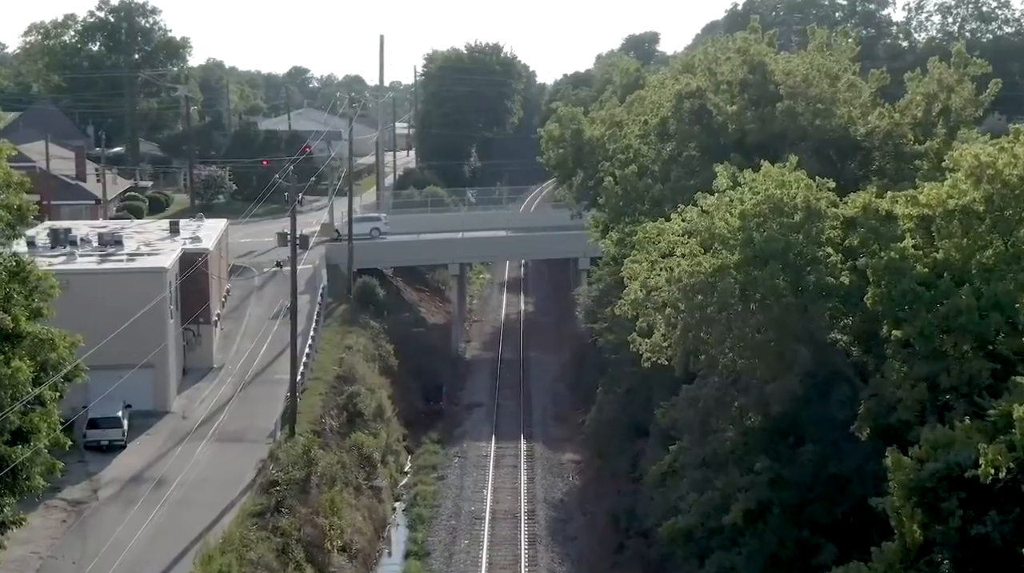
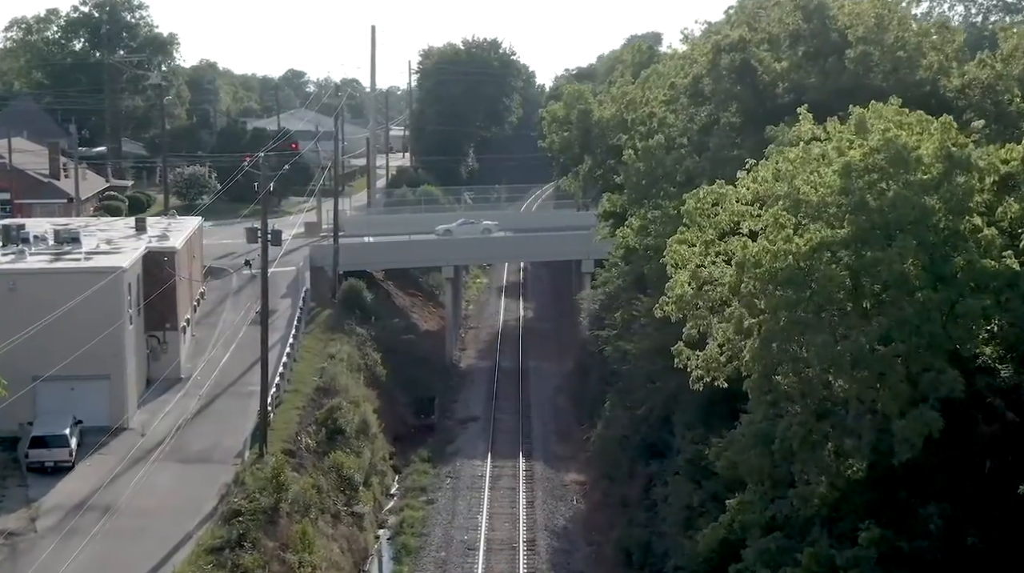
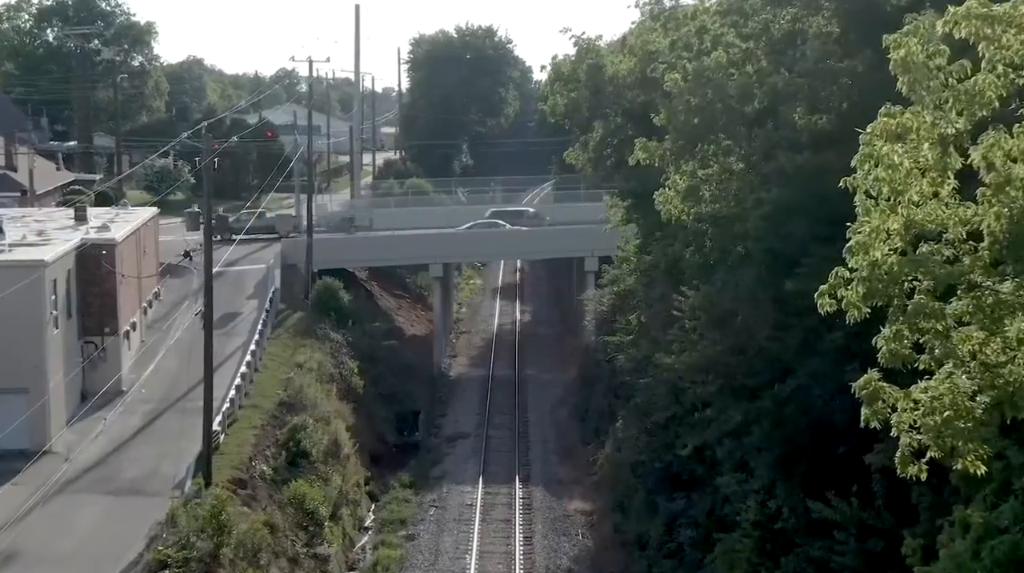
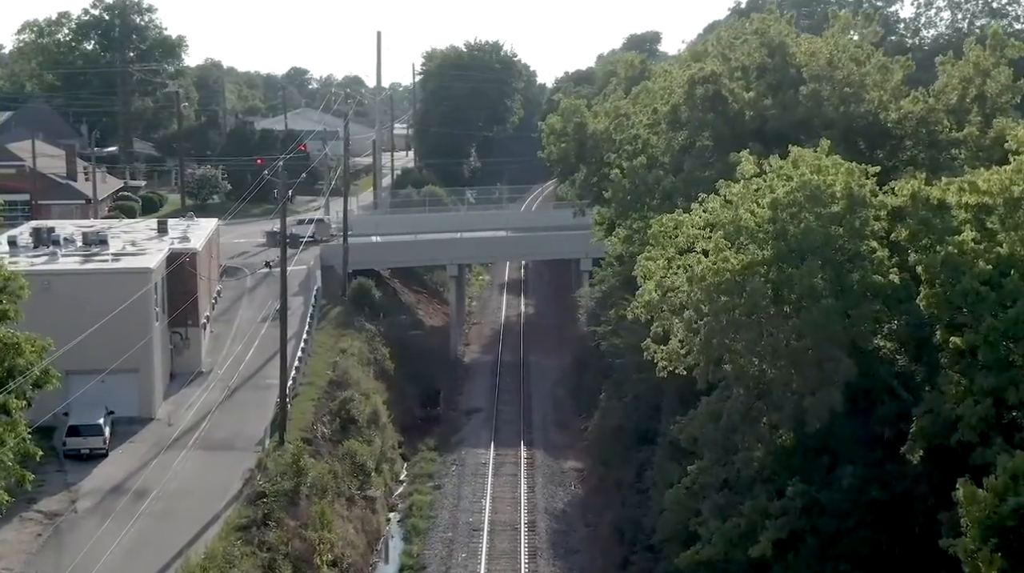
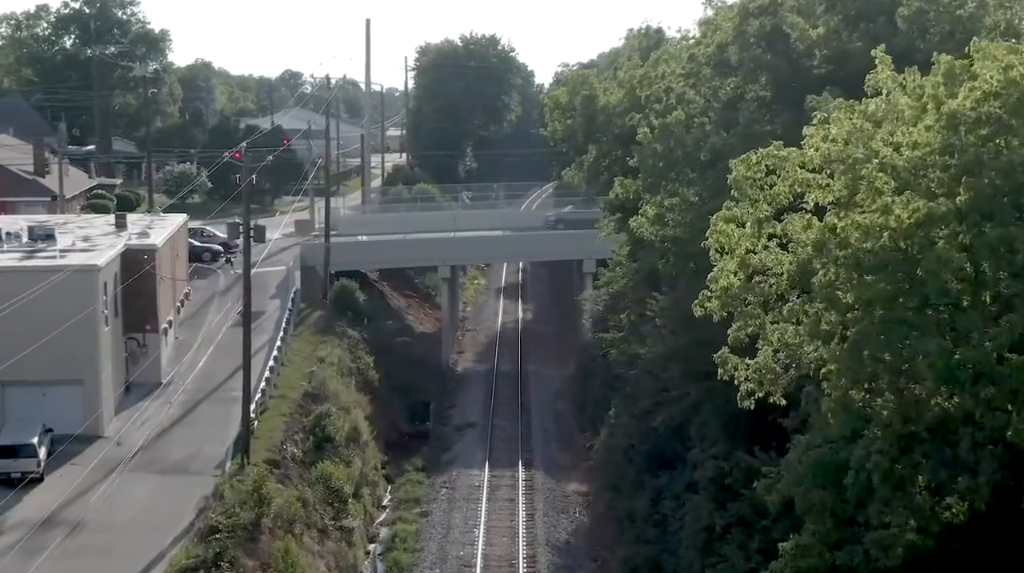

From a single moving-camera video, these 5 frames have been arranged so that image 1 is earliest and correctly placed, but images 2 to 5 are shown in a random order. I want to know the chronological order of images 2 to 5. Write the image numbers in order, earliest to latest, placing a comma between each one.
4, 2, 5, 3
